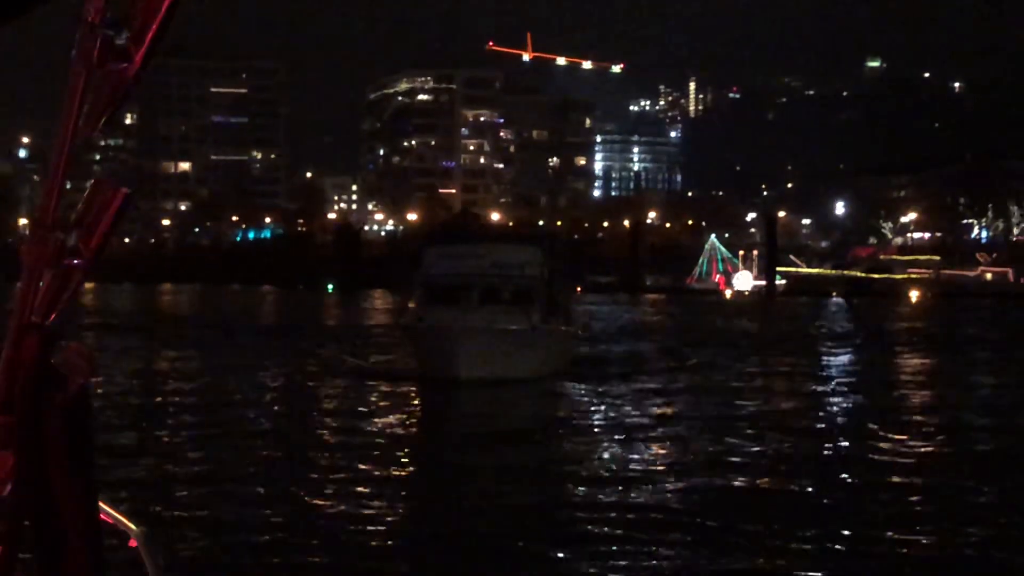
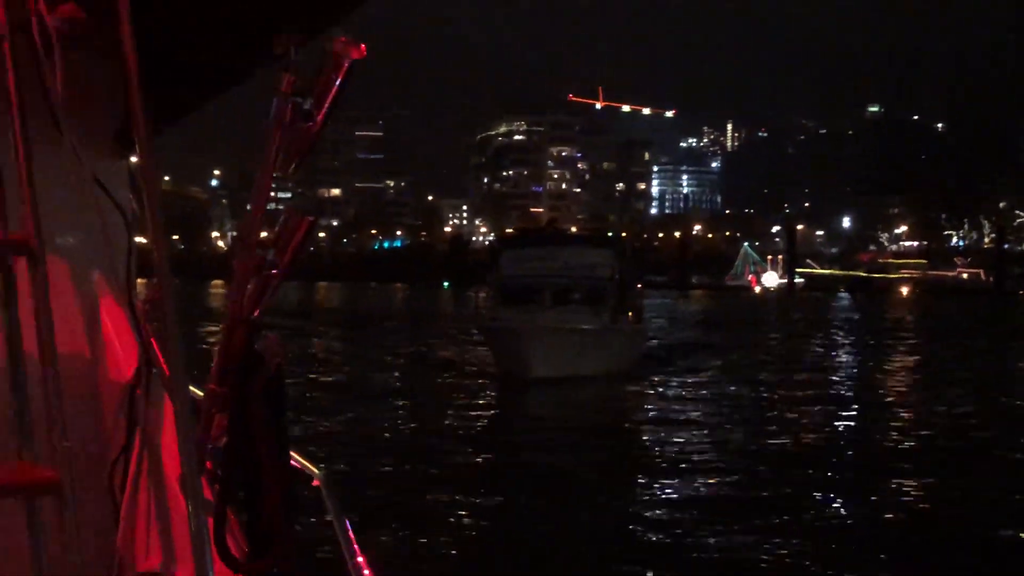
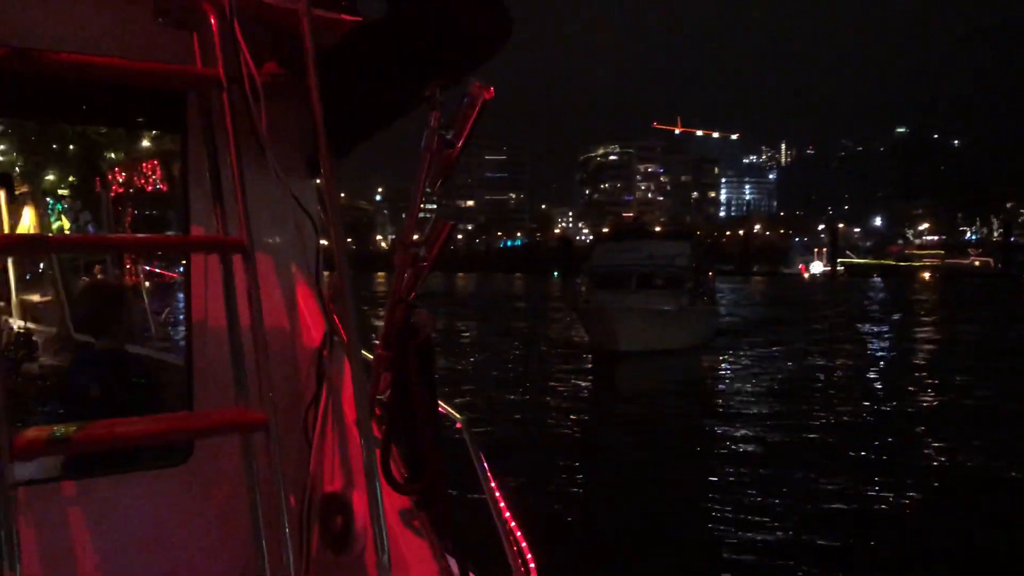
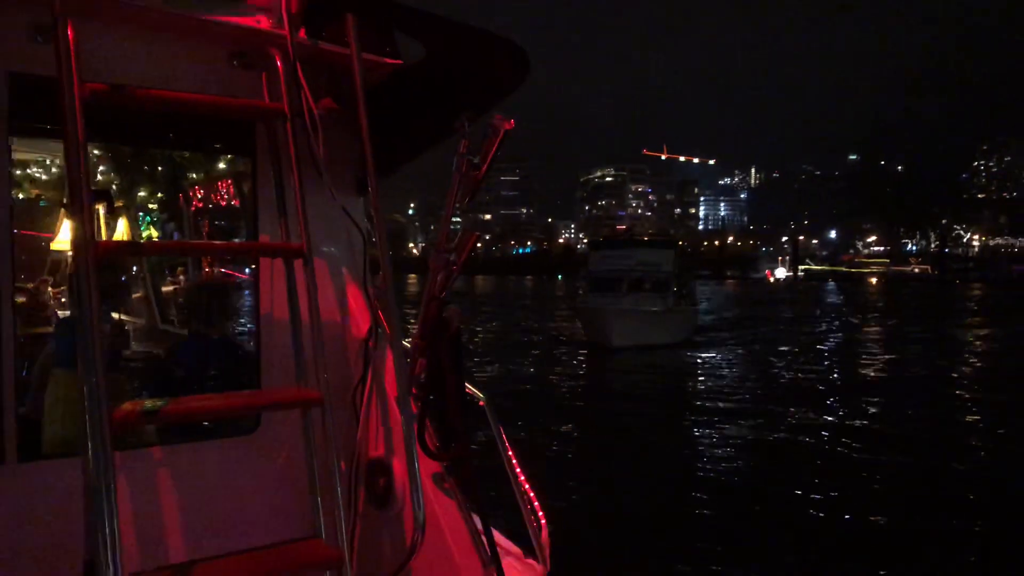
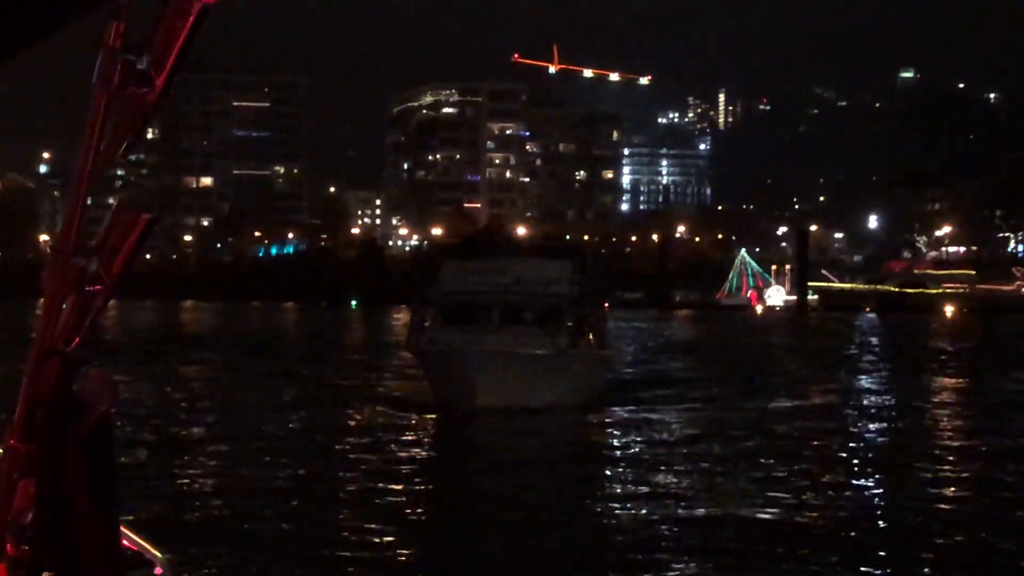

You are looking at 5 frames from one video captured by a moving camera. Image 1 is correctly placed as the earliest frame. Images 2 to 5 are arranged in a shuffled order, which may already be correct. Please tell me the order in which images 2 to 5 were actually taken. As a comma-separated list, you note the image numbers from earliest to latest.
5, 2, 3, 4
